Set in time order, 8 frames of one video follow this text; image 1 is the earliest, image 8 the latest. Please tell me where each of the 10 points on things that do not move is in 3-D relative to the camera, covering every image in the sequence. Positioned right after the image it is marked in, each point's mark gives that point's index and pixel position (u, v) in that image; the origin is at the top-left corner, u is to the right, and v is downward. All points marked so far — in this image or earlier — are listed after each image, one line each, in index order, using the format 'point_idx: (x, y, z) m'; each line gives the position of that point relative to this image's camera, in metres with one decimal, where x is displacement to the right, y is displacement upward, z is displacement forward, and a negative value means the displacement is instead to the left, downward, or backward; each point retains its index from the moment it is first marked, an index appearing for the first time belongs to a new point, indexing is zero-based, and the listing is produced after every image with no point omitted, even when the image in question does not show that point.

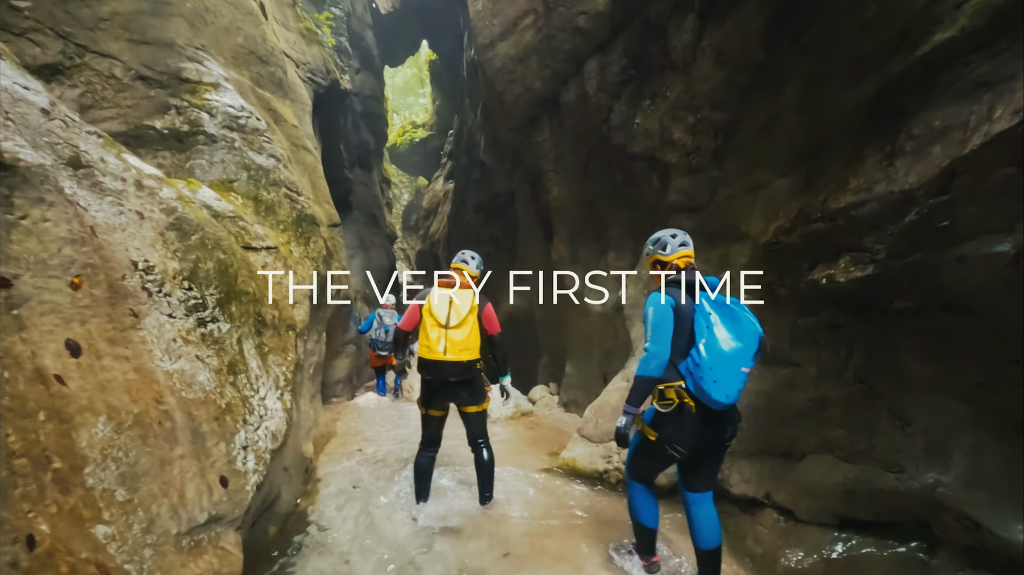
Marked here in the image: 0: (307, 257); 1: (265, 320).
0: (-2.1, +0.3, +5.5) m
1: (-1.8, -0.2, +3.7) m
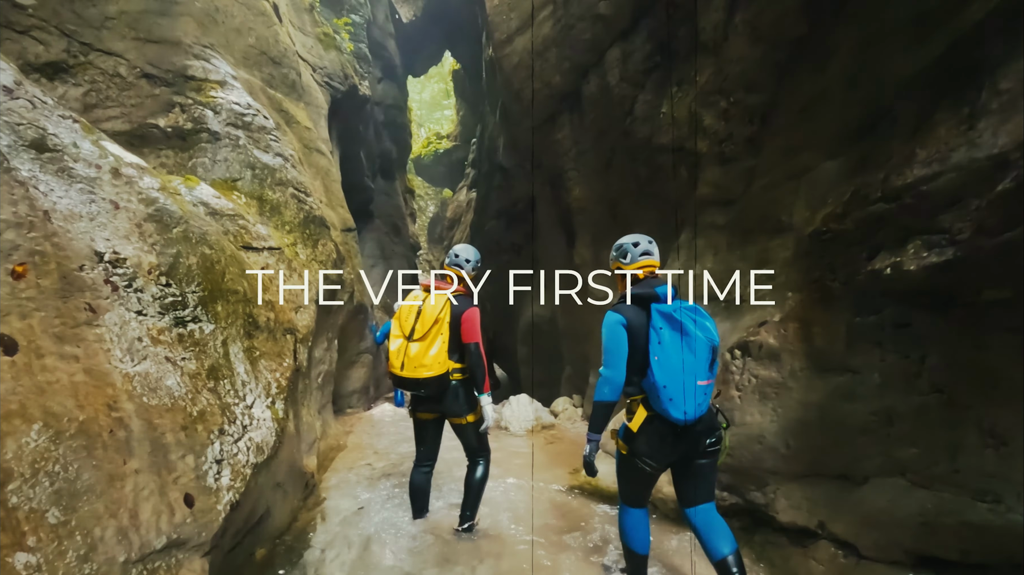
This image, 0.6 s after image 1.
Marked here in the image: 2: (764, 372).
0: (-1.9, +0.3, +5.3) m
1: (-1.7, -0.2, +3.5) m
2: (+1.5, -0.5, +3.2) m
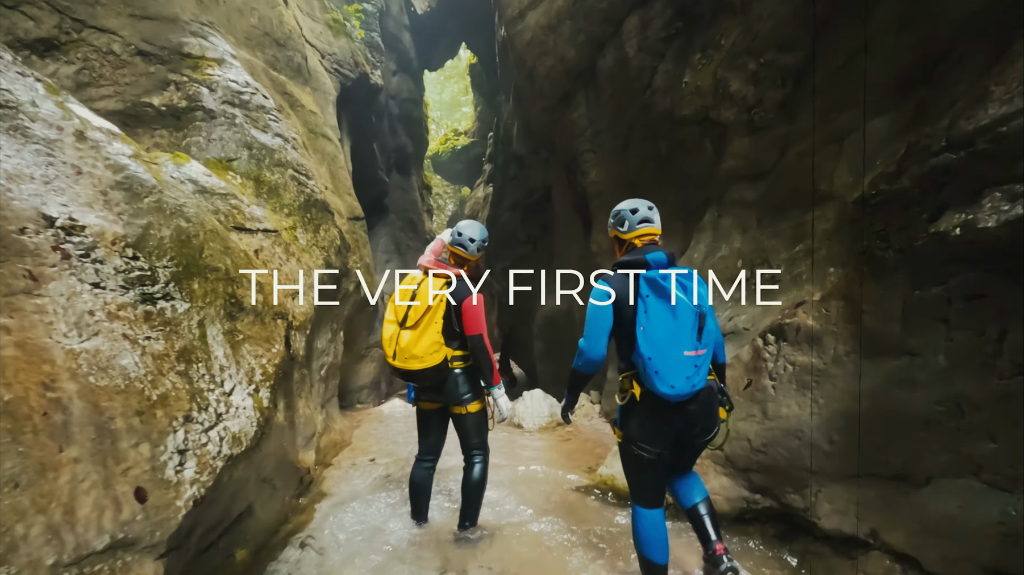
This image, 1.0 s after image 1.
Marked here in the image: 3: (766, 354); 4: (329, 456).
0: (-1.8, +0.4, +5.0) m
1: (-1.6, -0.1, +3.2) m
2: (+1.5, -0.4, +2.8) m
3: (+1.5, -0.4, +3.1) m
4: (-1.7, -1.6, +5.0) m
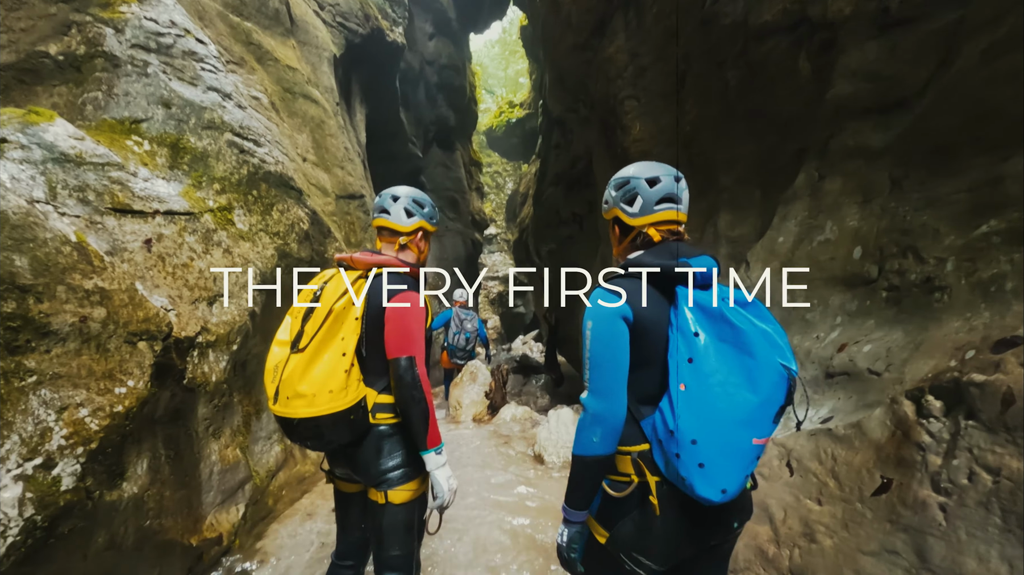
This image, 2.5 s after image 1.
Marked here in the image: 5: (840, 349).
0: (-1.8, +0.4, +3.9) m
1: (-1.8, -0.2, +2.1) m
2: (+1.3, -0.4, +1.3) m
3: (+1.2, -0.4, +1.6) m
4: (-1.7, -1.6, +4.0) m
5: (+1.4, -0.3, +2.3) m
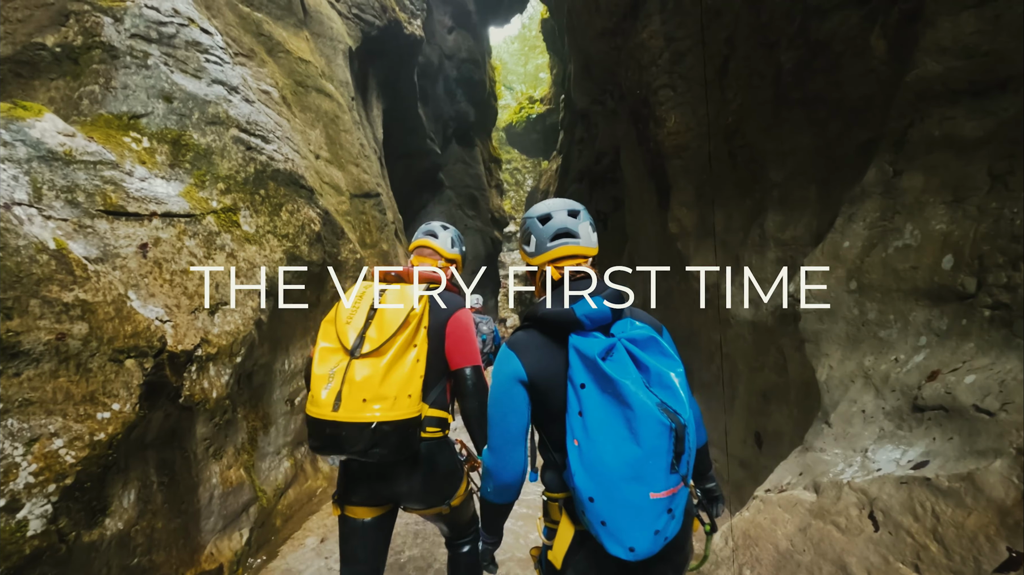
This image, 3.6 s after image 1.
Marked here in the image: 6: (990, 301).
0: (-1.6, +0.4, +3.6) m
1: (-1.7, -0.2, +1.9) m
2: (+1.3, -0.5, +1.0) m
3: (+1.3, -0.5, +1.2) m
4: (-1.5, -1.6, +3.7) m
5: (+1.5, -0.3, +1.9) m
6: (+1.7, -0.1, +1.9) m
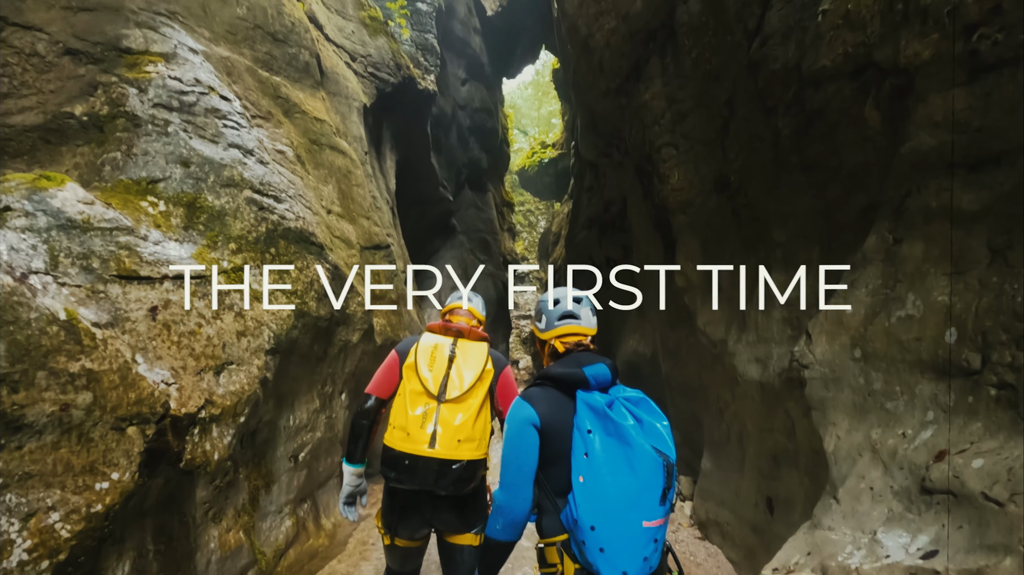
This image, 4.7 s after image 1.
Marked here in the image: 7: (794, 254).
0: (-1.6, 0.0, +3.7) m
1: (-1.8, -0.5, +1.9) m
2: (+1.3, -0.7, +0.9) m
3: (+1.2, -0.7, +1.1) m
4: (-1.5, -2.0, +3.7) m
5: (+1.5, -0.6, +1.9) m
6: (+1.7, -0.3, +1.8) m
7: (+1.6, +0.2, +3.1) m
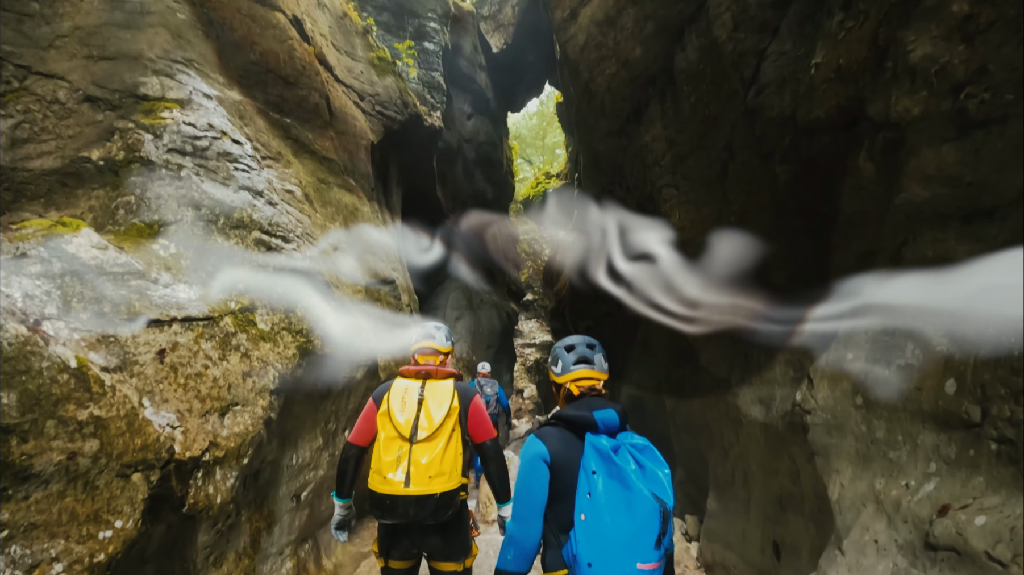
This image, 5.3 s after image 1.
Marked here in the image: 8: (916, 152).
0: (-1.6, -0.3, +3.8) m
1: (-1.8, -0.7, +1.9) m
2: (+1.3, -0.8, +0.9) m
3: (+1.2, -0.9, +1.1) m
4: (-1.5, -2.3, +3.6) m
5: (+1.5, -0.8, +1.9) m
6: (+1.7, -0.5, +1.8) m
7: (+1.7, -0.1, +3.1) m
8: (+1.7, +0.6, +2.2) m
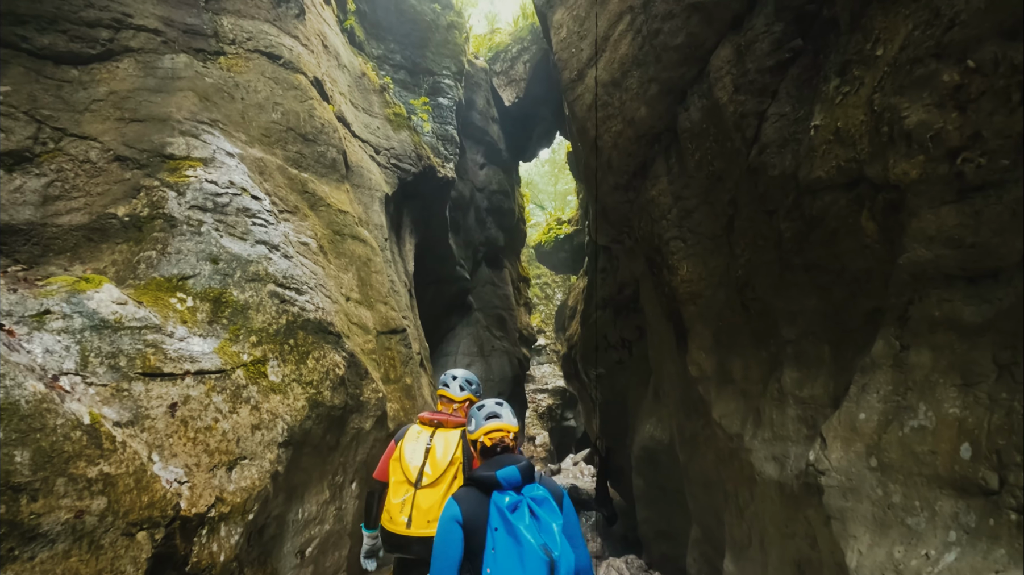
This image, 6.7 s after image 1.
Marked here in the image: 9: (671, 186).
0: (-1.5, -0.7, +3.8) m
1: (-1.7, -0.9, +1.9) m
2: (+1.3, -1.0, +0.8) m
3: (+1.2, -1.0, +1.1) m
4: (-1.4, -2.6, +3.5) m
5: (+1.5, -1.0, +1.8) m
6: (+1.7, -0.7, +1.8) m
7: (+1.7, -0.4, +3.1) m
8: (+1.7, +0.3, +2.2) m
9: (+1.3, +0.8, +4.2) m
